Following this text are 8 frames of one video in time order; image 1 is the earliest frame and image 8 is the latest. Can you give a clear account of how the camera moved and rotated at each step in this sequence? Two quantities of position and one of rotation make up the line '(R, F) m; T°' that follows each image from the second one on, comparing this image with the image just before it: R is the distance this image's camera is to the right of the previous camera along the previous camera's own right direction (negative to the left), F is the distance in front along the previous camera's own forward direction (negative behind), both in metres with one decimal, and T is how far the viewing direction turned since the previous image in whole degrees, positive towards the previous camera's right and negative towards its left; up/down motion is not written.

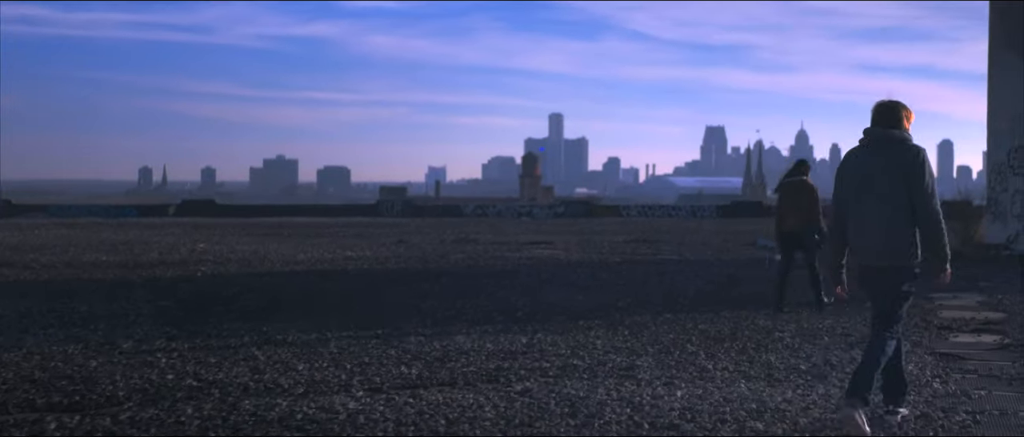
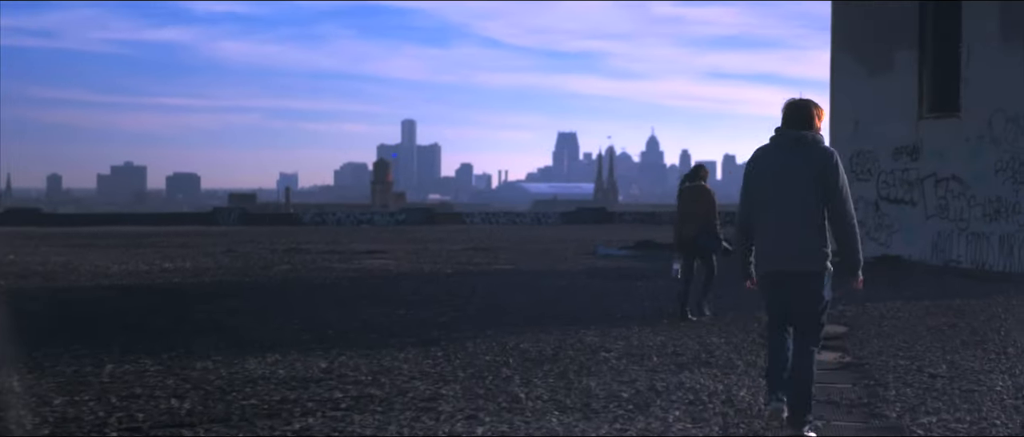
(+1.7, +1.2) m; 0°
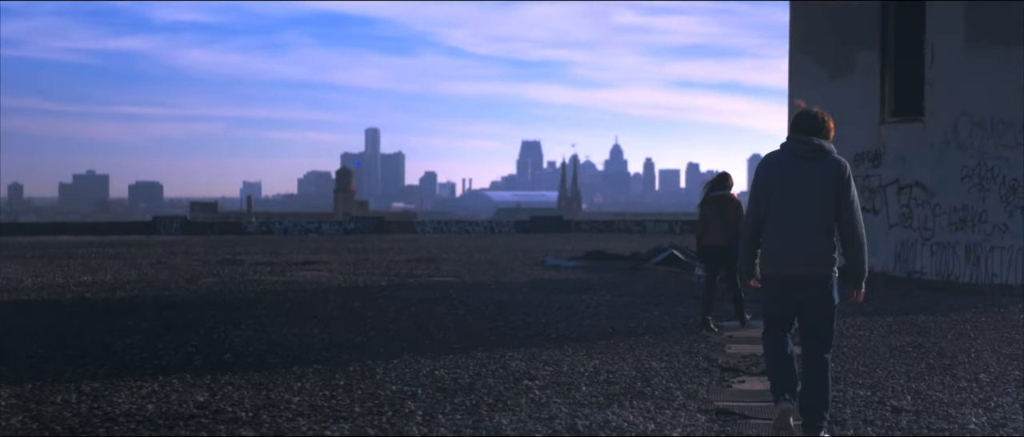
(+0.4, +1.0) m; +2°
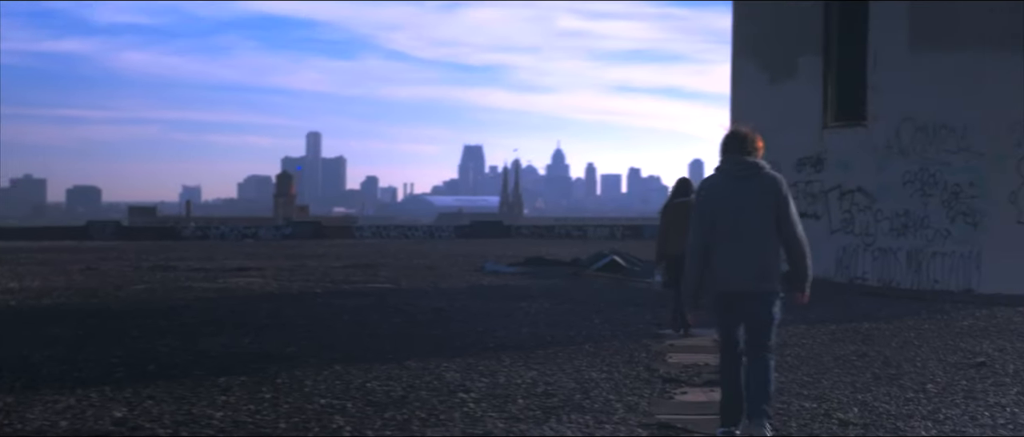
(0.0, +0.3) m; +3°
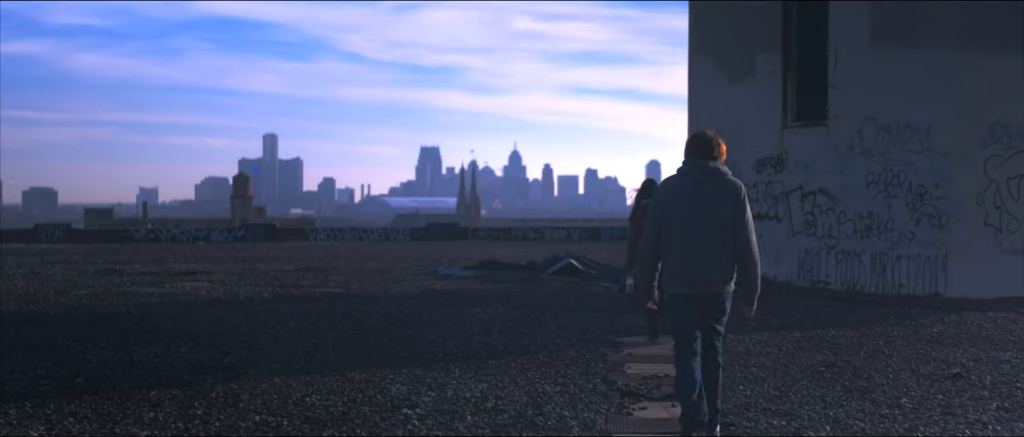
(0.0, +0.5) m; +2°
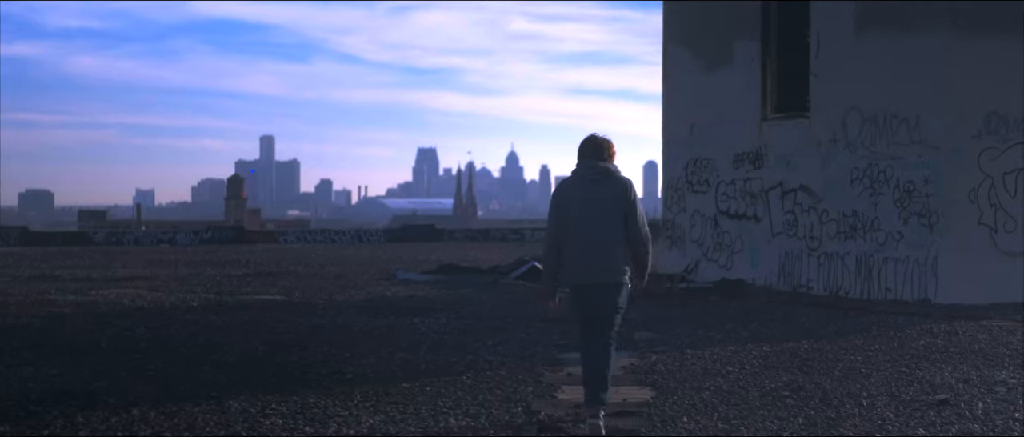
(+0.6, +1.2) m; 0°
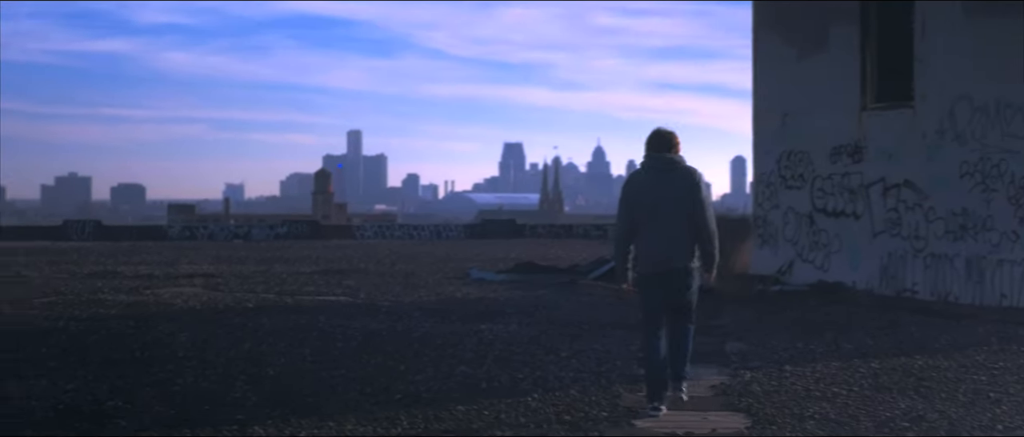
(+0.1, +1.0) m; -5°
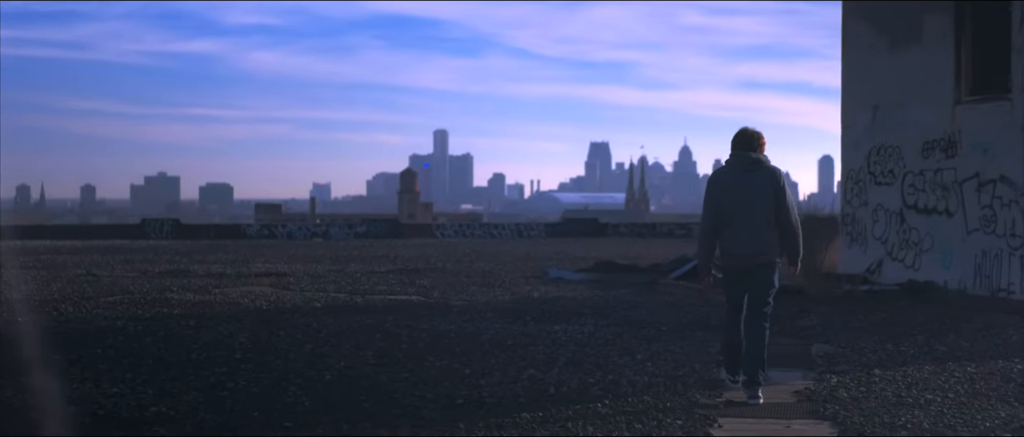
(+0.1, +0.4) m; -5°
